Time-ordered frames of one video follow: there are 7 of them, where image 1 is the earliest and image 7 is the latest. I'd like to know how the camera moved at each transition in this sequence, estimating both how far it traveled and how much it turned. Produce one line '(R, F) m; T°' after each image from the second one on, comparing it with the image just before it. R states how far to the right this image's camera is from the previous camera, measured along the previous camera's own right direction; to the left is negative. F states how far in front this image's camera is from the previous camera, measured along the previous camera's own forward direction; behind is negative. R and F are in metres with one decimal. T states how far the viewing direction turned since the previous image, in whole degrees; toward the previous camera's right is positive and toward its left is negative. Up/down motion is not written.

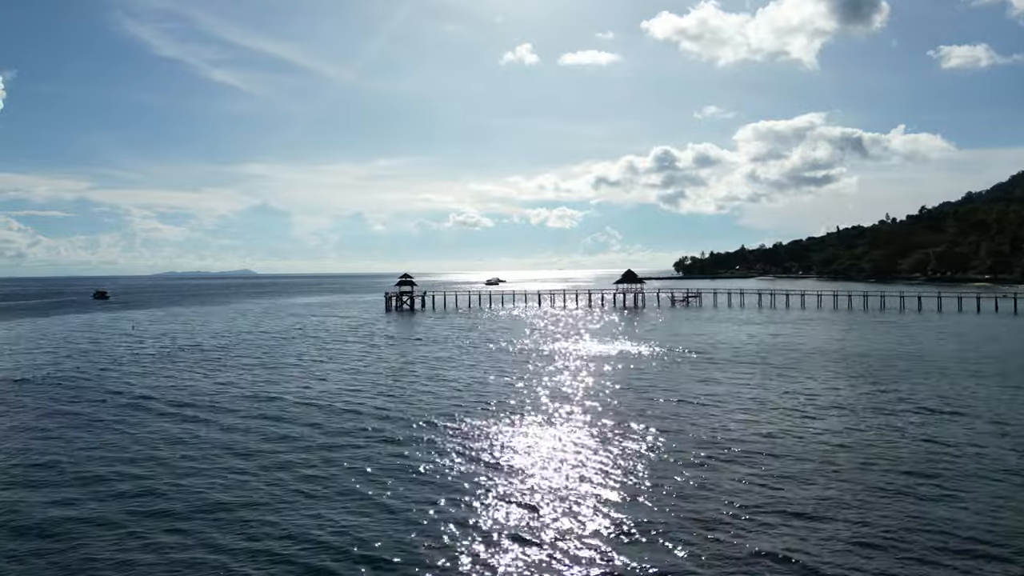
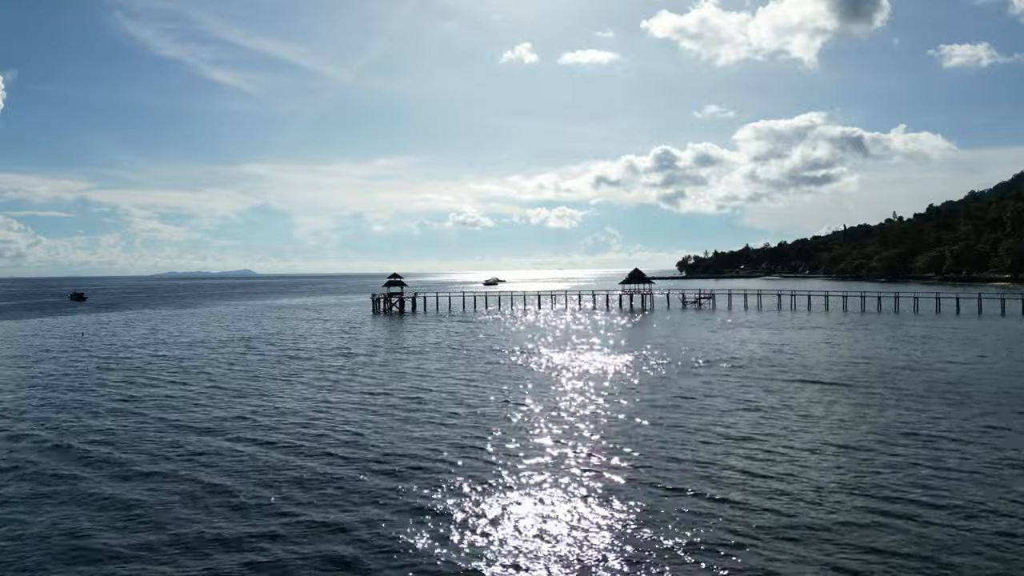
(+0.1, +4.5) m; 0°
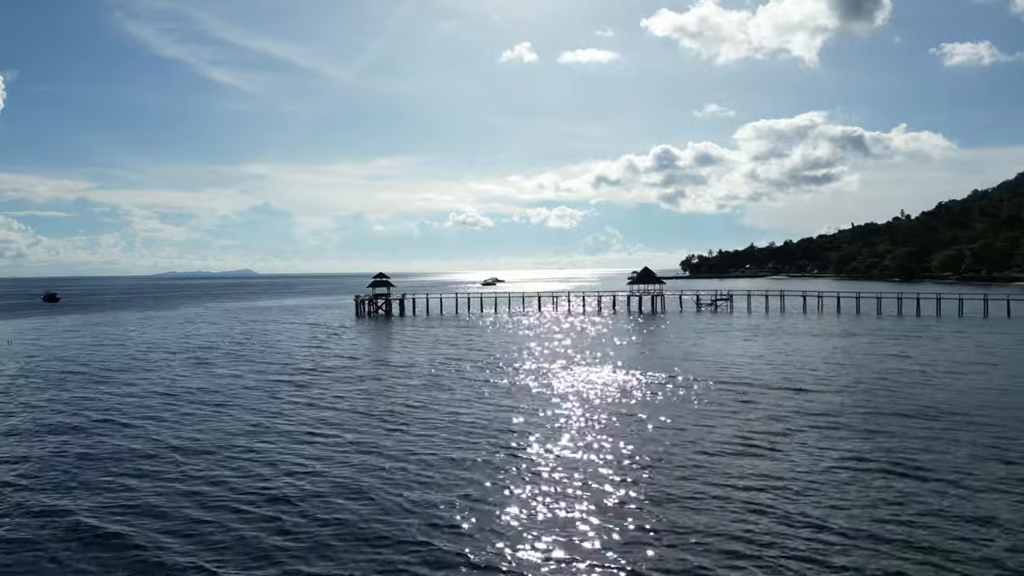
(+0.1, +5.0) m; 0°
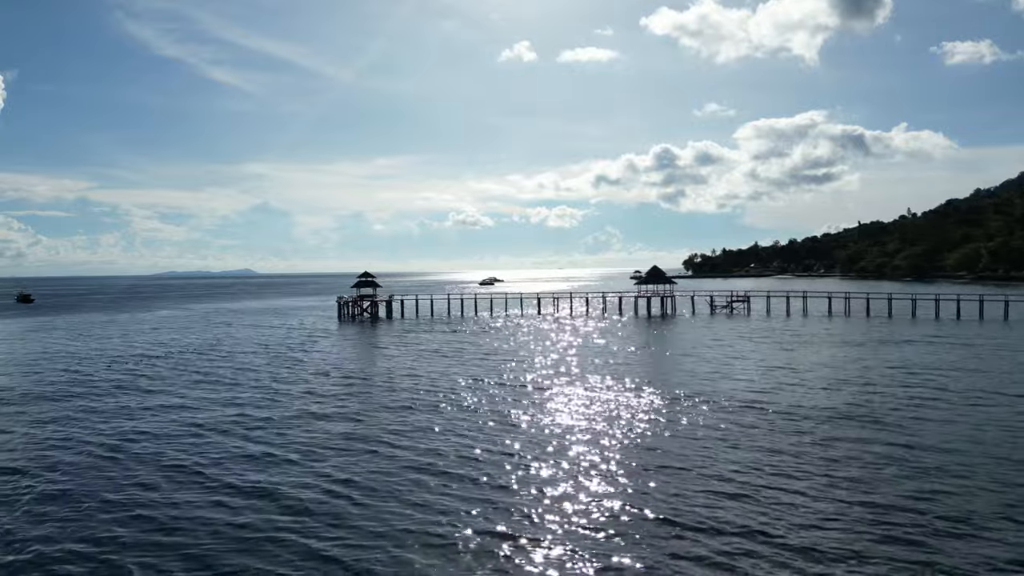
(+0.1, +4.3) m; 0°
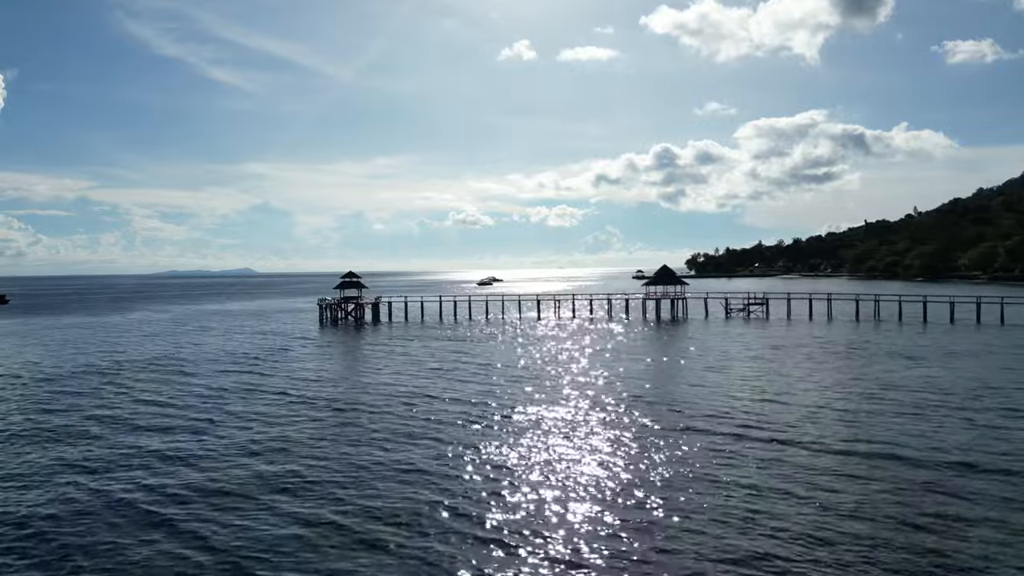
(0.0, +3.8) m; 0°
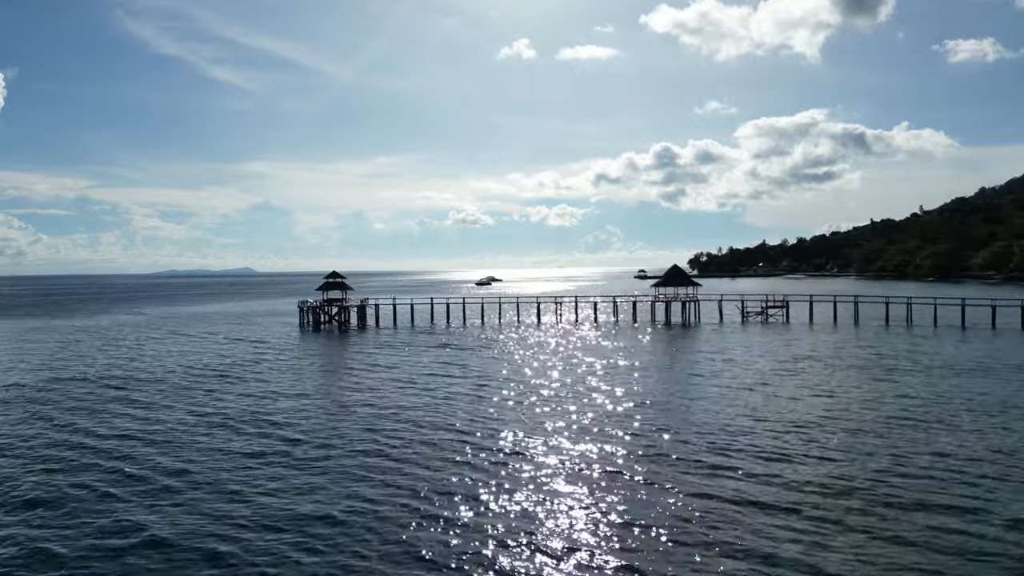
(0.0, +3.4) m; 0°
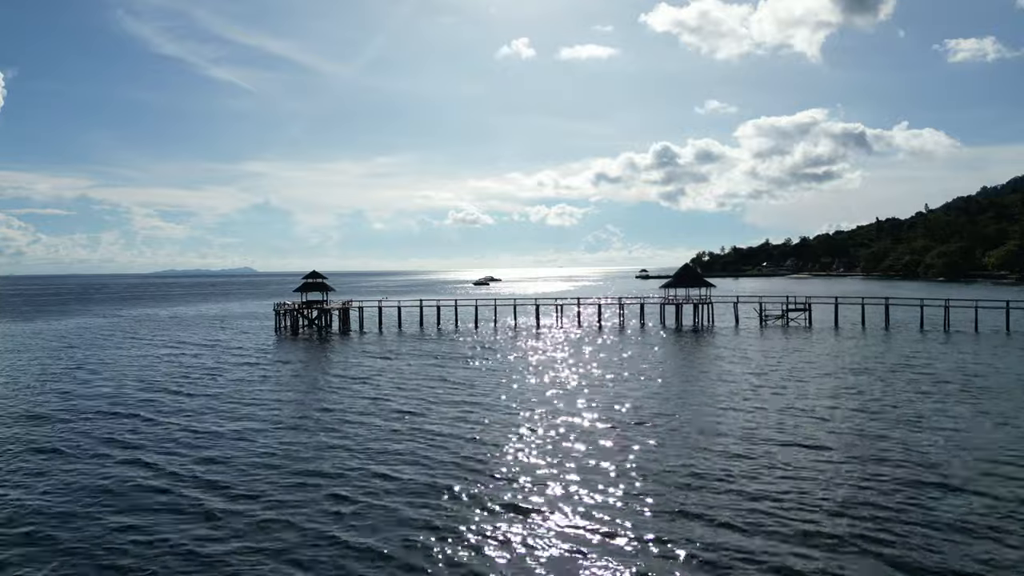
(0.0, +3.3) m; 0°
